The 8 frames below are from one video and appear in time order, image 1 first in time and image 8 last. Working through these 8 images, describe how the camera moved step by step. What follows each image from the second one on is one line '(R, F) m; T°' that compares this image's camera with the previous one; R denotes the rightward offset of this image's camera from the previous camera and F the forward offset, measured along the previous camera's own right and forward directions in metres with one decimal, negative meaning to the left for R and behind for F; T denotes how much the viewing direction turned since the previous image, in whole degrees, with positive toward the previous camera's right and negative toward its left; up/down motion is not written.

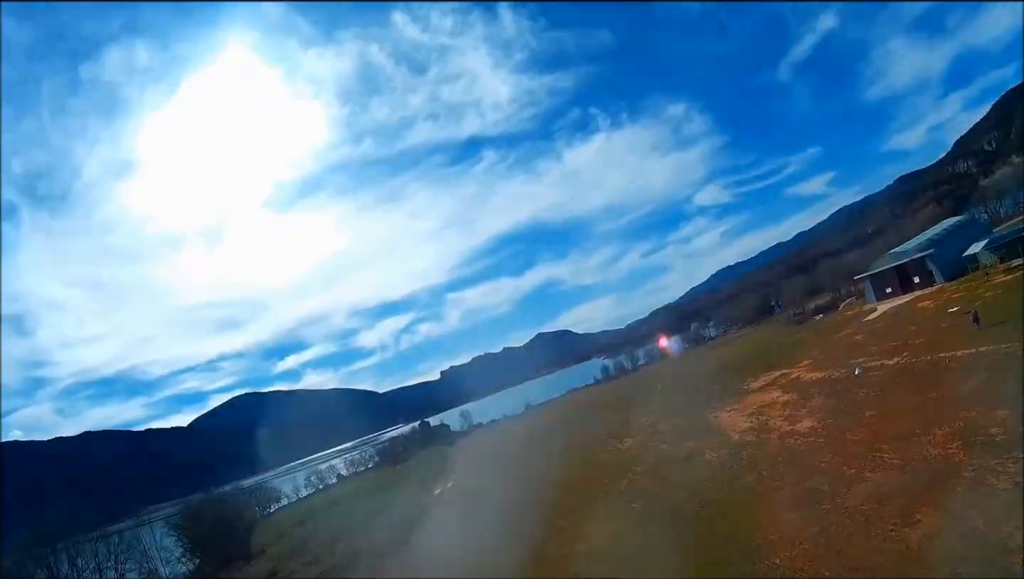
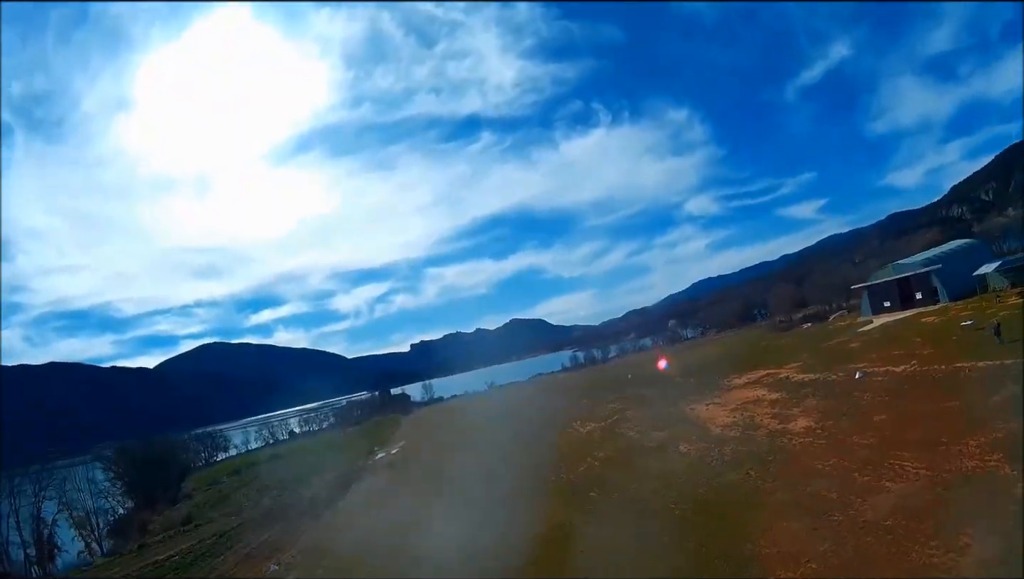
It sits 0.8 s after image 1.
(+0.1, +1.3) m; +2°
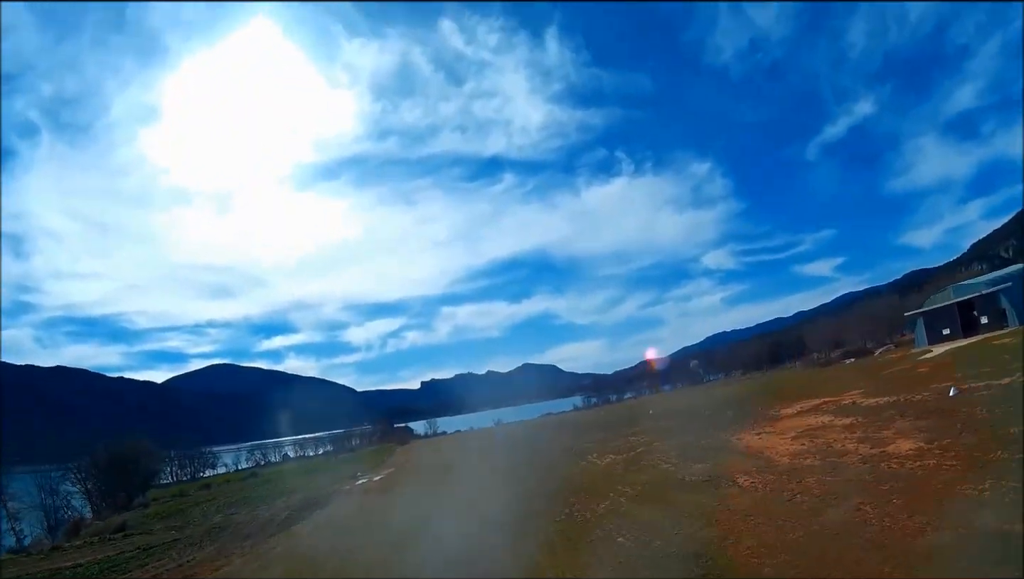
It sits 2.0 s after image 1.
(0.0, +2.0) m; -1°
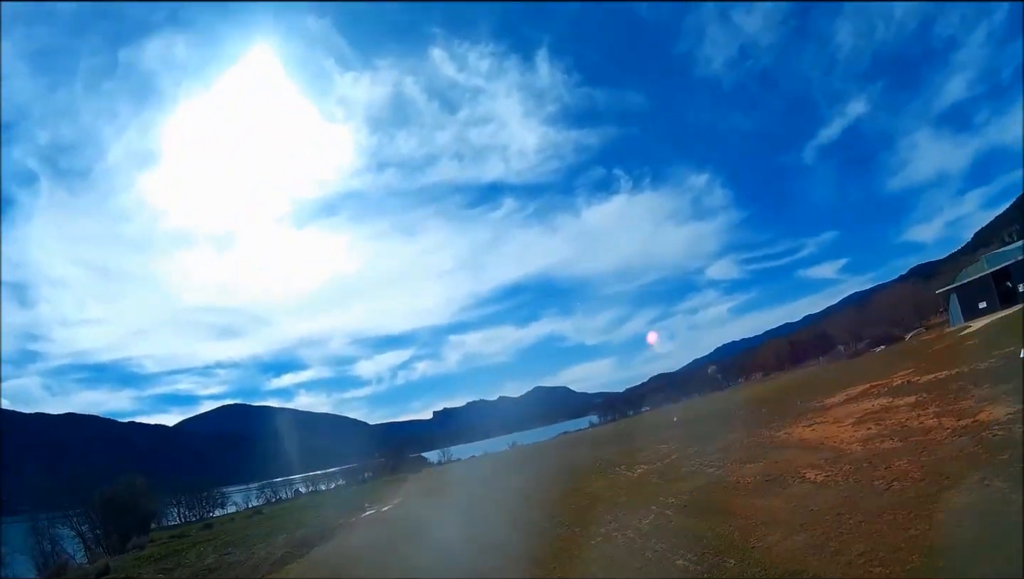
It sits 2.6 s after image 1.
(-0.1, +1.0) m; 0°
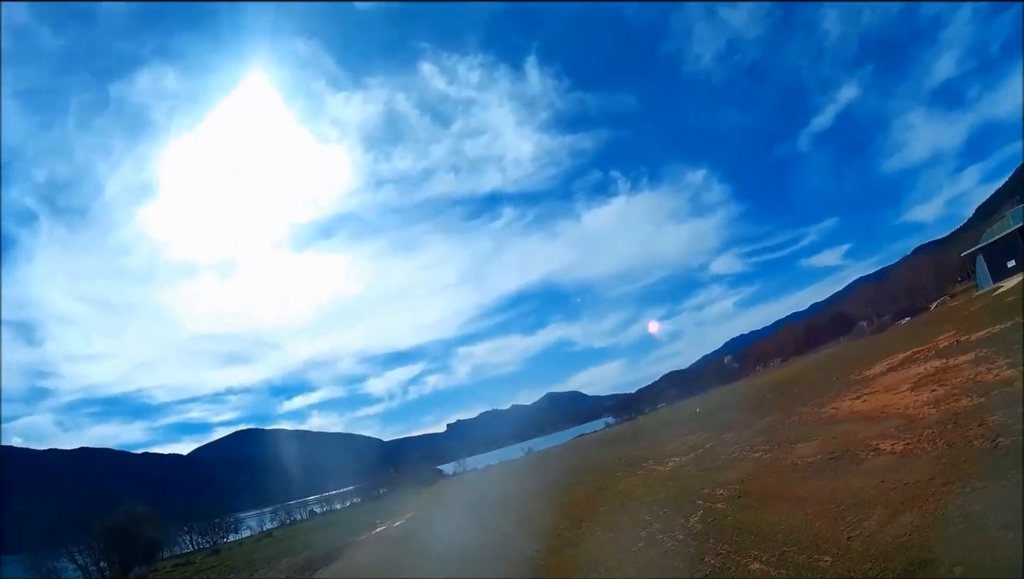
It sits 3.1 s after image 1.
(-0.1, +0.9) m; 0°
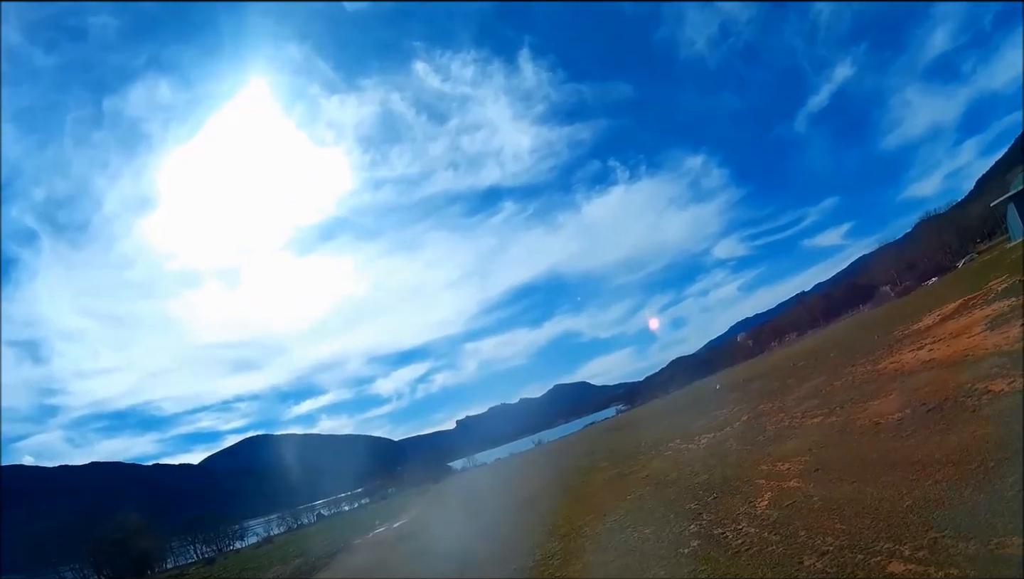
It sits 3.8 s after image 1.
(+0.1, +1.4) m; 0°
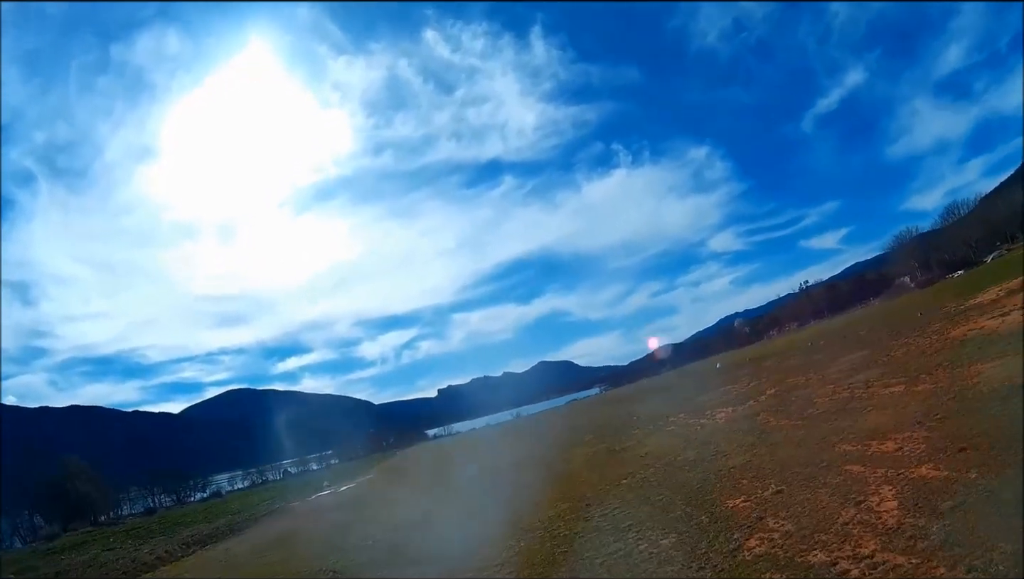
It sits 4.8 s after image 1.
(+0.2, +1.9) m; +1°
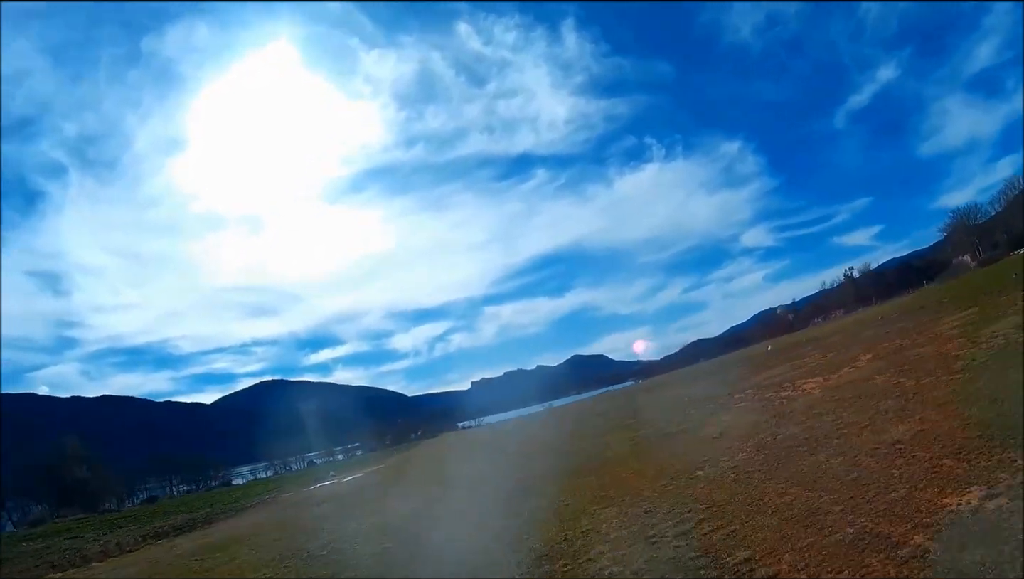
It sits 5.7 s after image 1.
(-0.1, +3.5) m; -3°
